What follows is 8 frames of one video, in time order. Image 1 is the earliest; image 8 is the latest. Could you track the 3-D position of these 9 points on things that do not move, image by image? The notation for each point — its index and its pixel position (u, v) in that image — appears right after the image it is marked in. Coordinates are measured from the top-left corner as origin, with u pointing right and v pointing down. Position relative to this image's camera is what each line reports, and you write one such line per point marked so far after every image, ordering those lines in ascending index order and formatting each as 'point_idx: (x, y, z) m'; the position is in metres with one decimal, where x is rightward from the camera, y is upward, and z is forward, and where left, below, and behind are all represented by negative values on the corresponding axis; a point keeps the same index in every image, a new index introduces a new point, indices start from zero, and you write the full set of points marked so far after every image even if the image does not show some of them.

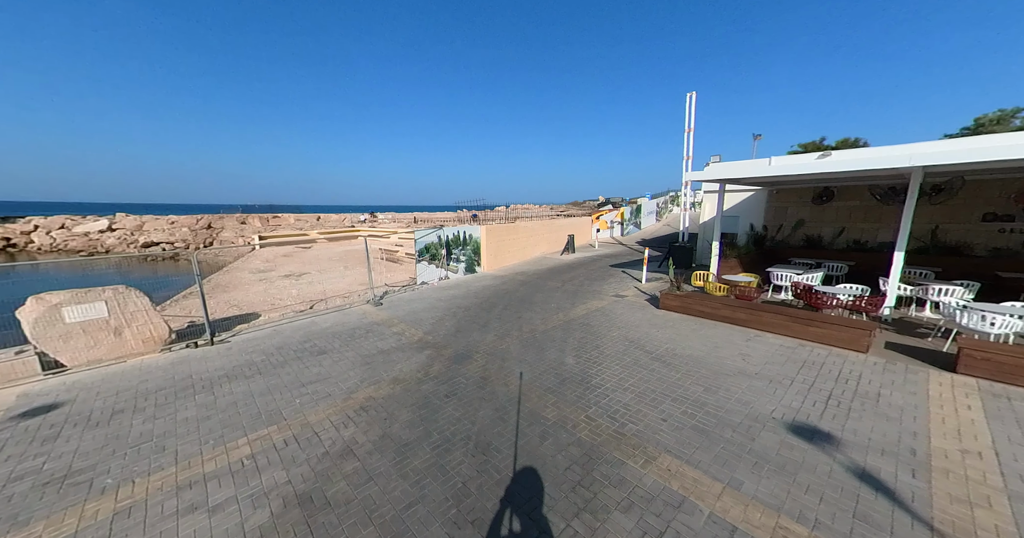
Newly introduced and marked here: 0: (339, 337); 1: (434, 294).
0: (-2.1, -0.8, +4.5) m
1: (-1.5, -0.4, +6.6) m
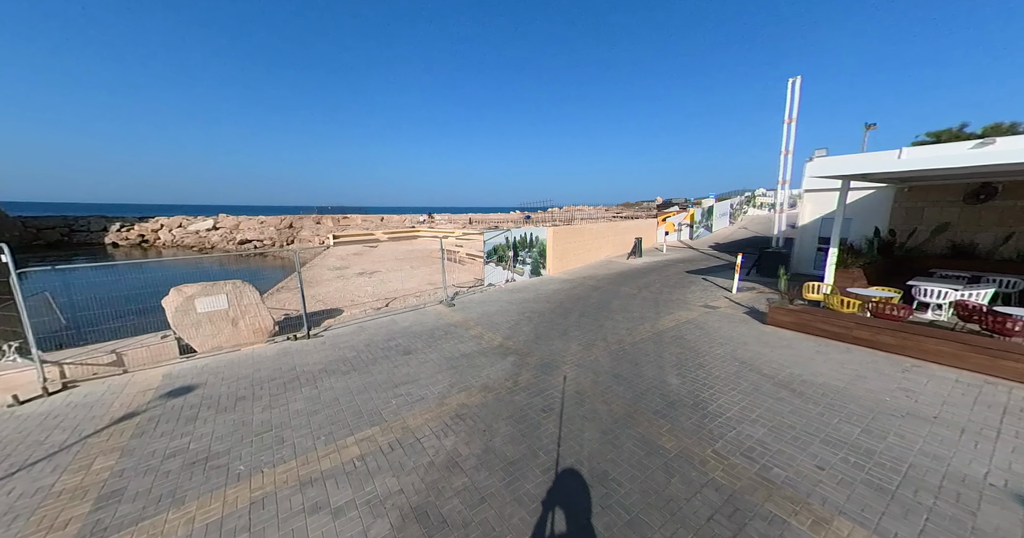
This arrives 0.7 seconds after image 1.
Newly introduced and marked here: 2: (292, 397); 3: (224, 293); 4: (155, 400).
0: (-1.2, -0.9, +4.6) m
1: (-0.2, -0.5, +6.6) m
2: (-1.9, -1.1, +3.2) m
3: (-4.3, -0.3, +5.5) m
4: (-3.5, -1.3, +3.6) m
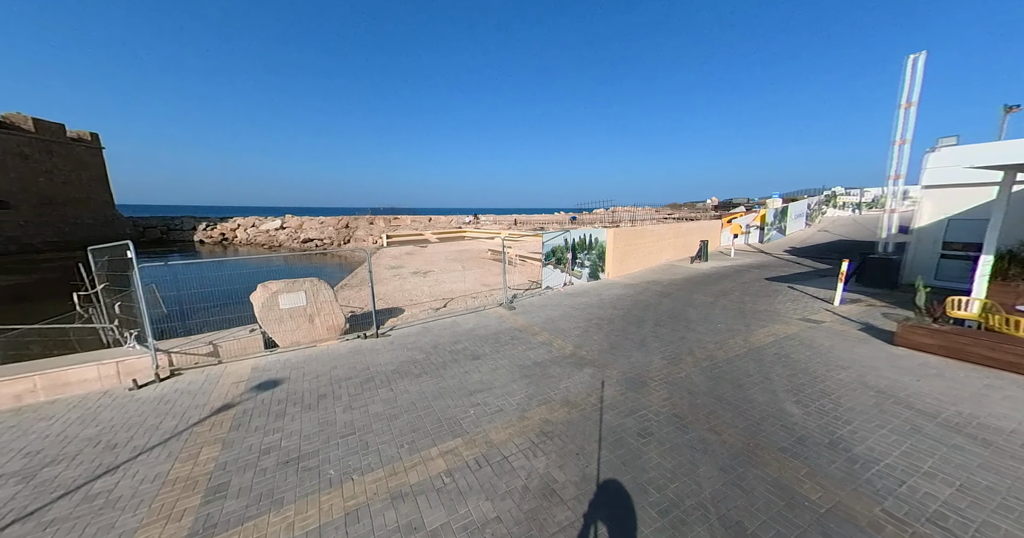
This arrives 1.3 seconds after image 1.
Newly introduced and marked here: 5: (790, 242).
0: (-0.3, -0.9, +4.6) m
1: (+0.9, -0.5, +6.4) m
2: (-1.3, -1.1, +3.2) m
3: (-3.3, -0.3, +5.8) m
4: (-2.8, -1.3, +3.9) m
5: (+9.7, +0.9, +12.8) m
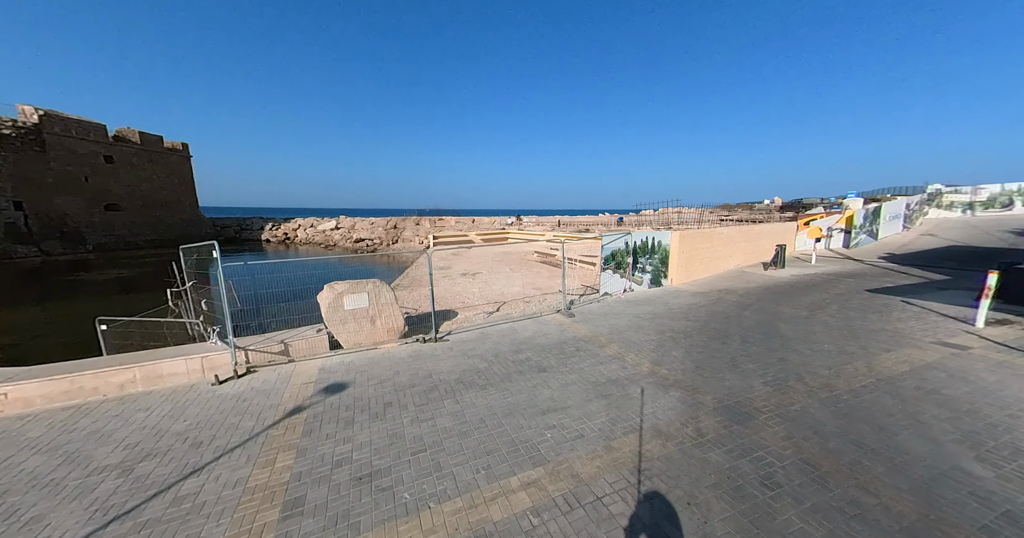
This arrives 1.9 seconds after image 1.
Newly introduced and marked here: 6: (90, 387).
0: (+0.4, -1.0, +4.3) m
1: (+1.9, -0.6, +6.1) m
2: (-0.6, -1.2, +3.1) m
3: (-2.3, -0.3, +5.9) m
4: (-2.1, -1.3, +4.0) m
5: (+11.4, +0.7, +11.3) m
6: (-5.6, -1.6, +4.9) m
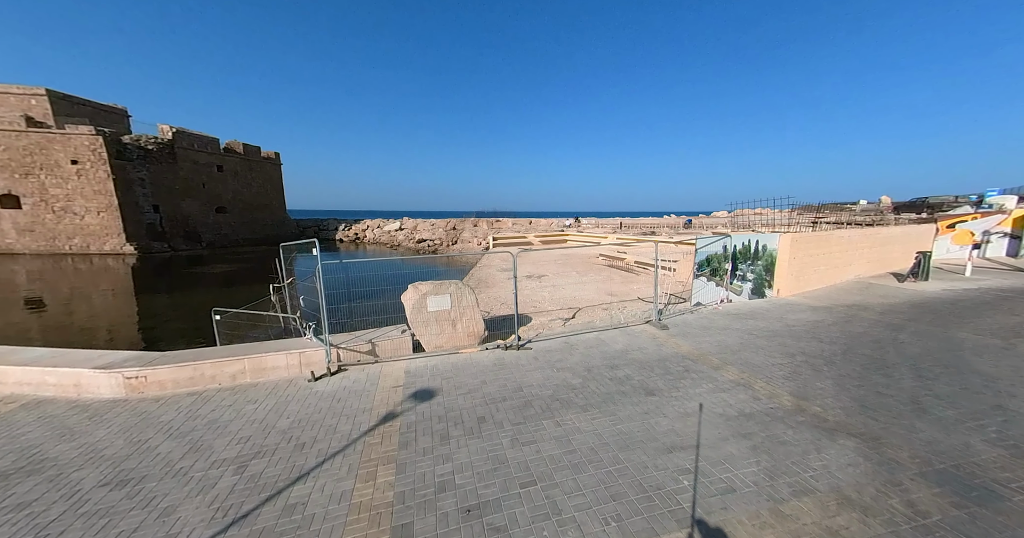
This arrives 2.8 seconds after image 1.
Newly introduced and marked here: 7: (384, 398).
0: (+1.5, -1.1, +3.9) m
1: (+3.2, -0.8, +5.3) m
2: (+0.2, -1.3, +2.8) m
3: (-1.0, -0.4, +5.9) m
4: (-1.1, -1.4, +3.9) m
5: (+13.5, +0.3, +9.0) m
6: (-4.4, -1.6, +5.4) m
7: (-1.4, -1.4, +4.1) m
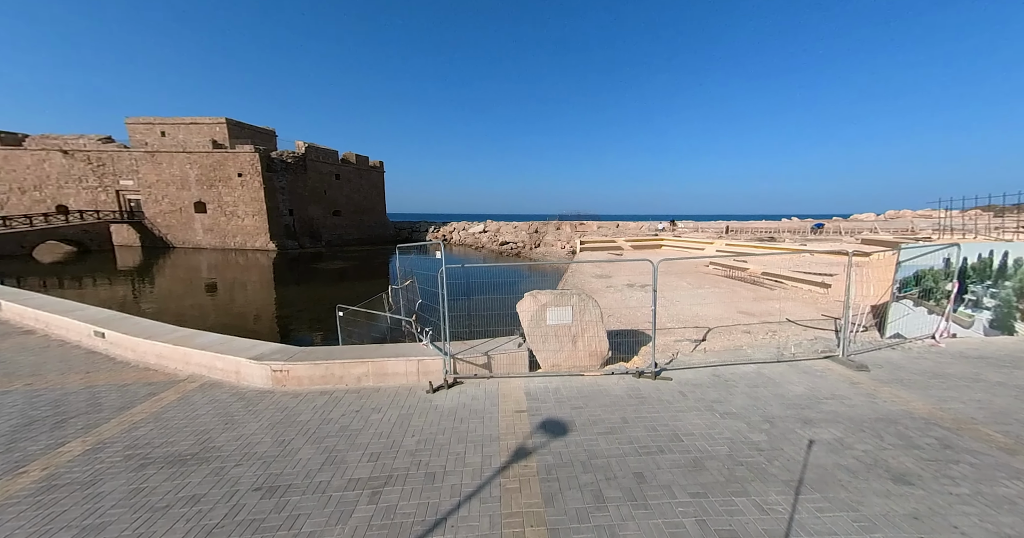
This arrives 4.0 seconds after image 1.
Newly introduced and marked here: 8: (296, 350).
0: (+2.7, -1.3, +2.8) m
1: (+4.7, -1.0, +3.8) m
2: (+1.3, -1.4, +2.1) m
3: (+0.8, -0.5, +5.3) m
4: (+0.2, -1.5, +3.4) m
5: (+15.6, -0.3, +5.0) m
6: (-2.6, -1.6, +5.6) m
7: (0.0, -1.5, +3.6) m
8: (-3.8, -1.4, +6.4) m
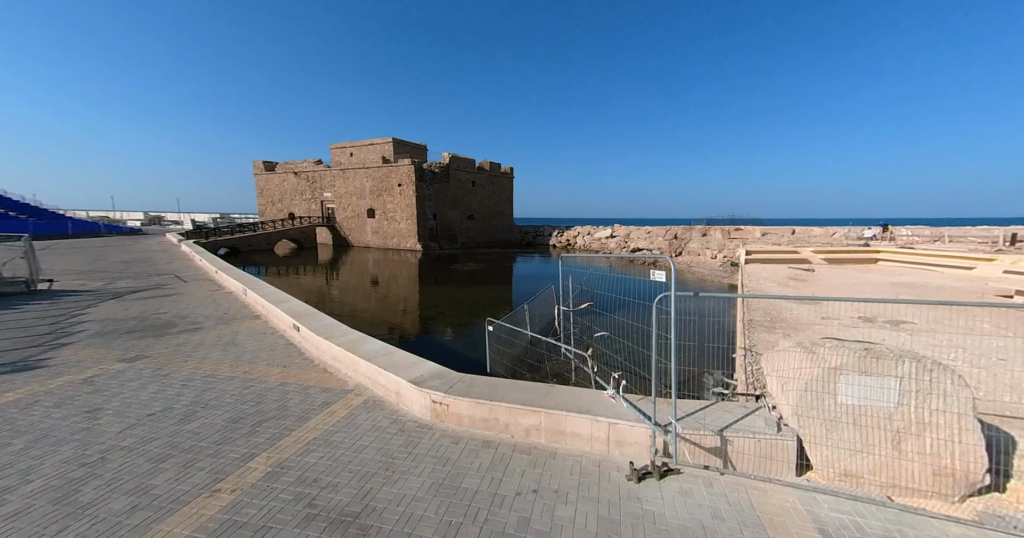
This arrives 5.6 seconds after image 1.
0: (+4.1, -1.7, 0.0) m
1: (+6.3, -1.5, +0.3) m
2: (+2.4, -1.8, -0.2) m
3: (+3.1, -0.9, +3.0) m
4: (+1.9, -1.8, +1.5) m
5: (+17.0, -1.1, -2.1) m
6: (-0.1, -1.9, +4.4) m
7: (+1.8, -1.9, +1.8) m
8: (-0.9, -1.7, +5.7) m
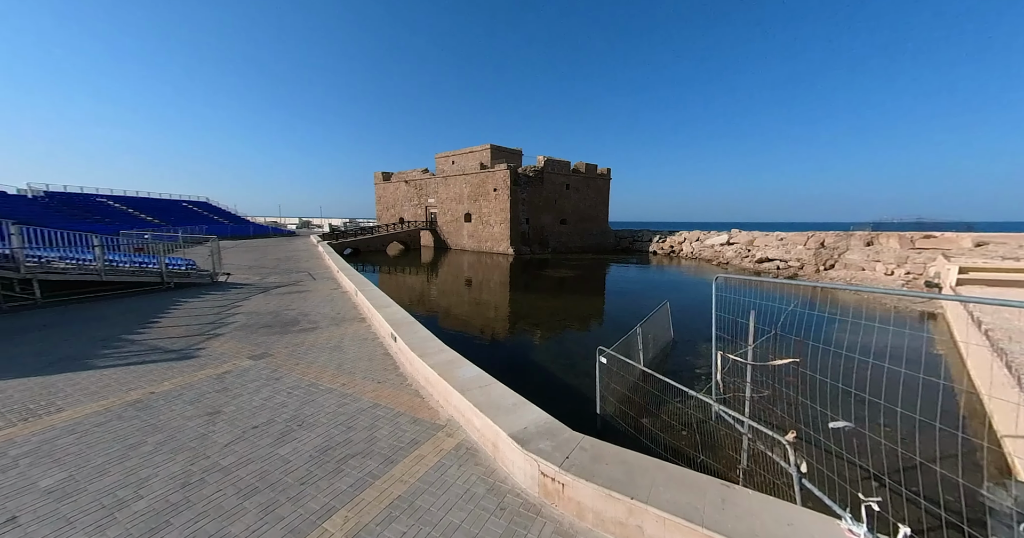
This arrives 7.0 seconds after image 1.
0: (+4.1, -2.0, -2.5) m
1: (+6.4, -2.0, -2.7) m
2: (+2.5, -2.1, -2.3) m
3: (+3.9, -1.3, +0.7) m
4: (+2.4, -2.2, -0.6) m
5: (+16.2, -1.8, -7.7) m
6: (+1.2, -2.2, +2.8) m
7: (+2.3, -2.2, -0.3) m
8: (+0.7, -2.0, +4.2) m
